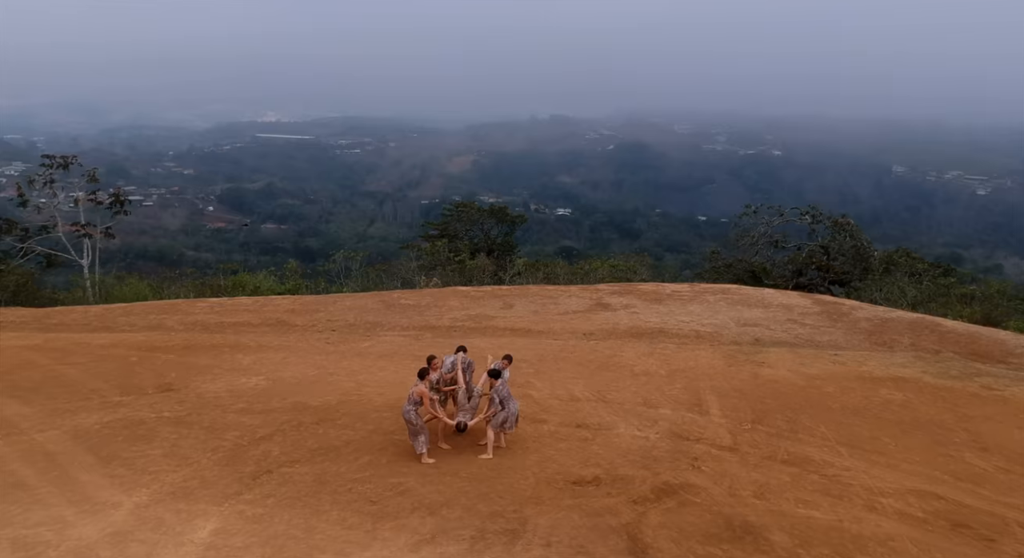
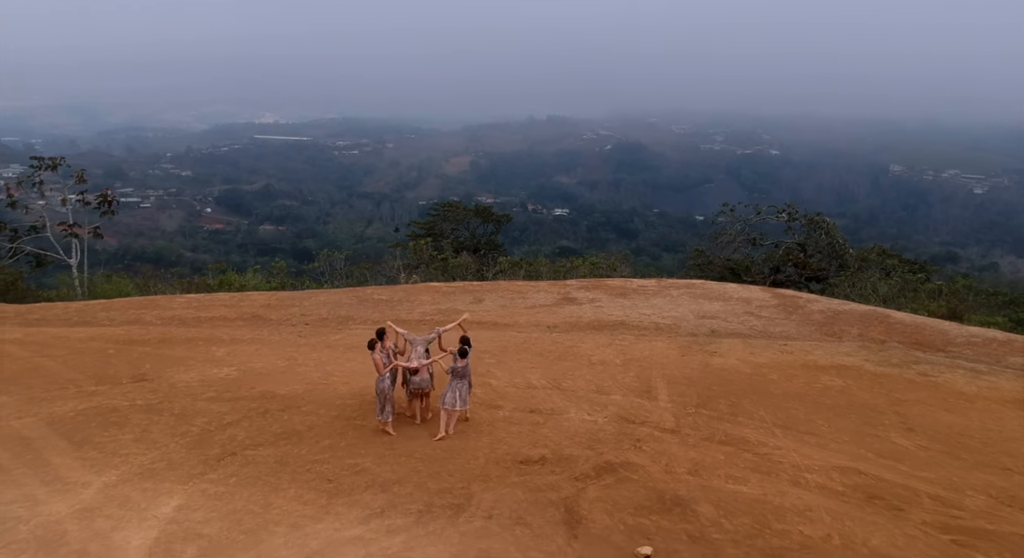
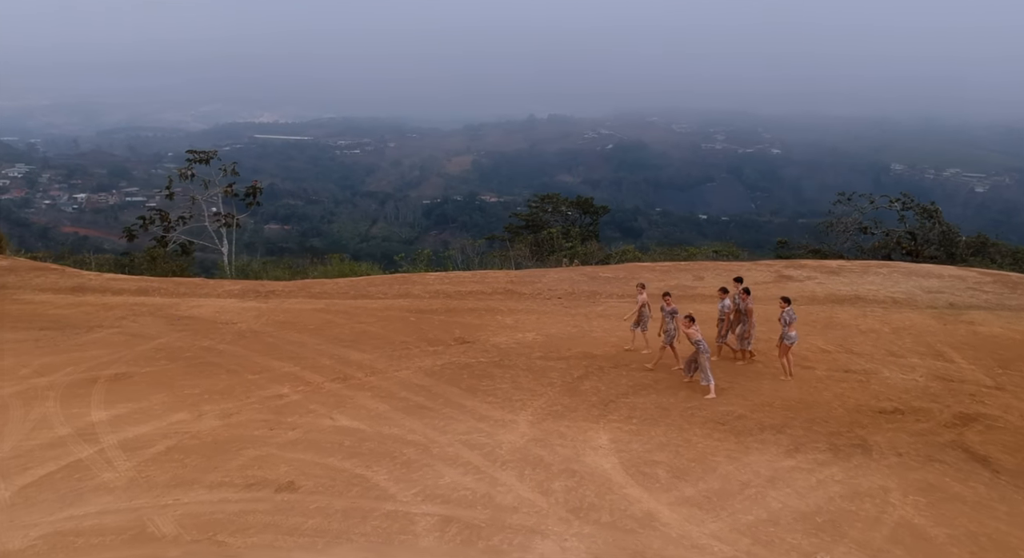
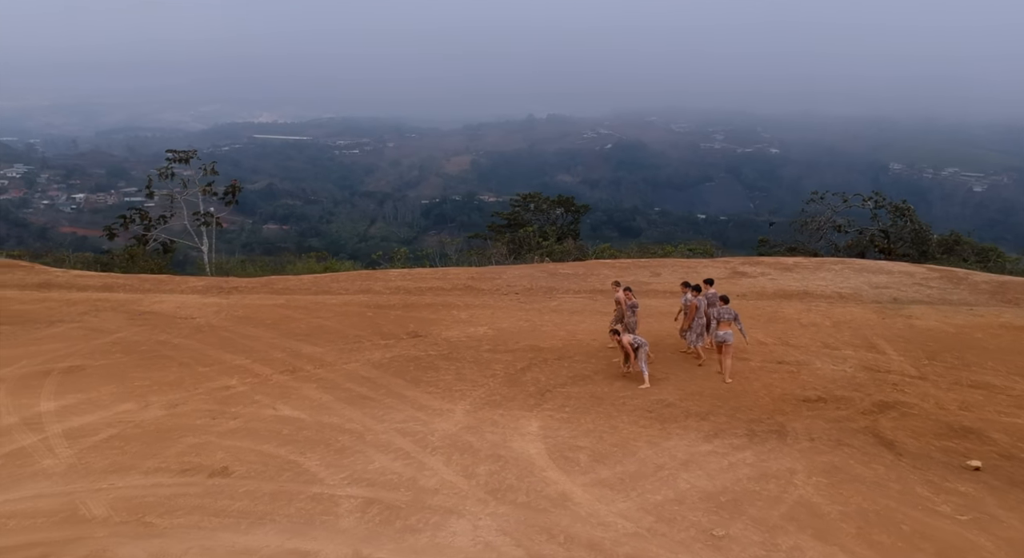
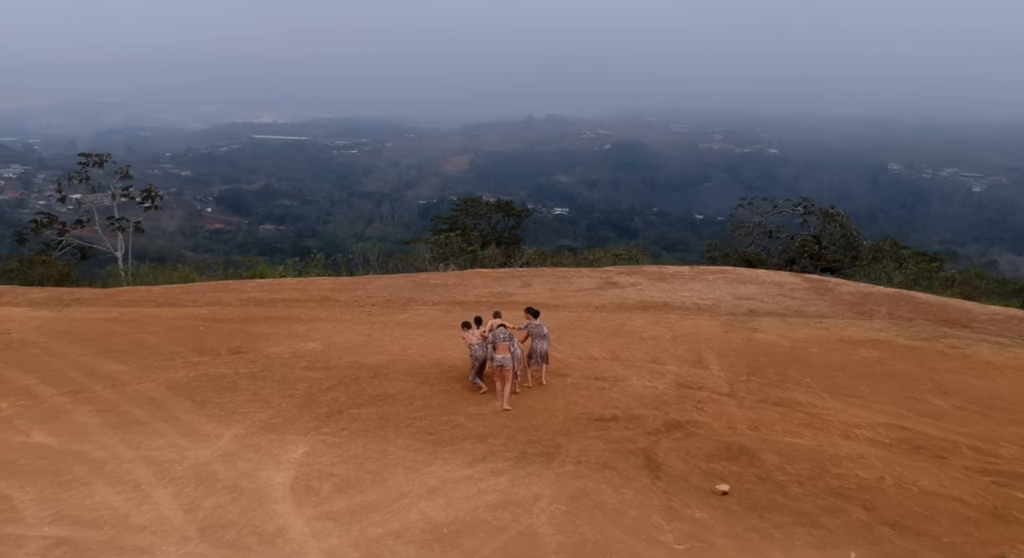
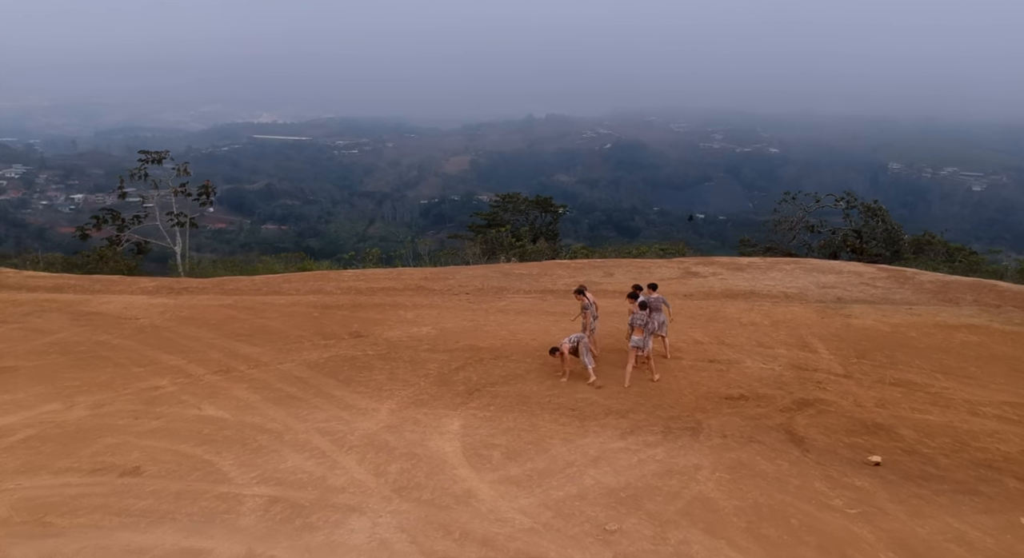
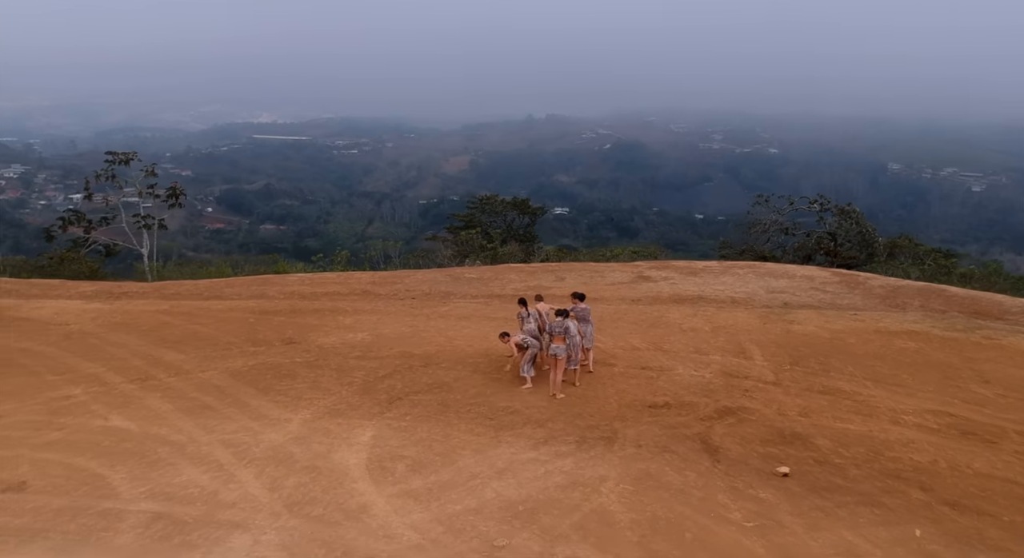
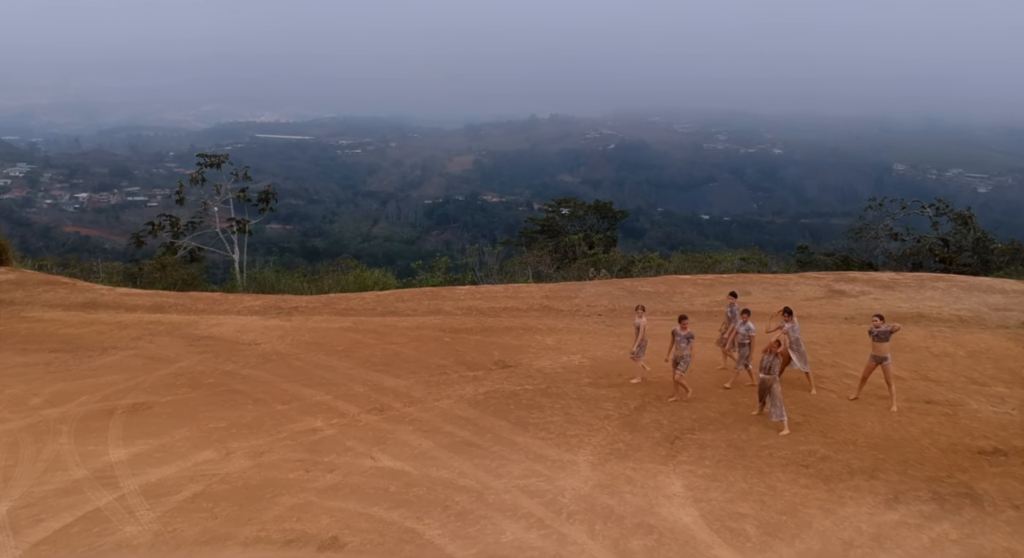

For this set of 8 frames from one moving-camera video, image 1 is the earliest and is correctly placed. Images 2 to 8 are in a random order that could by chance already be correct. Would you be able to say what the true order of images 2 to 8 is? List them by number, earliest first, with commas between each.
2, 5, 7, 6, 4, 3, 8
